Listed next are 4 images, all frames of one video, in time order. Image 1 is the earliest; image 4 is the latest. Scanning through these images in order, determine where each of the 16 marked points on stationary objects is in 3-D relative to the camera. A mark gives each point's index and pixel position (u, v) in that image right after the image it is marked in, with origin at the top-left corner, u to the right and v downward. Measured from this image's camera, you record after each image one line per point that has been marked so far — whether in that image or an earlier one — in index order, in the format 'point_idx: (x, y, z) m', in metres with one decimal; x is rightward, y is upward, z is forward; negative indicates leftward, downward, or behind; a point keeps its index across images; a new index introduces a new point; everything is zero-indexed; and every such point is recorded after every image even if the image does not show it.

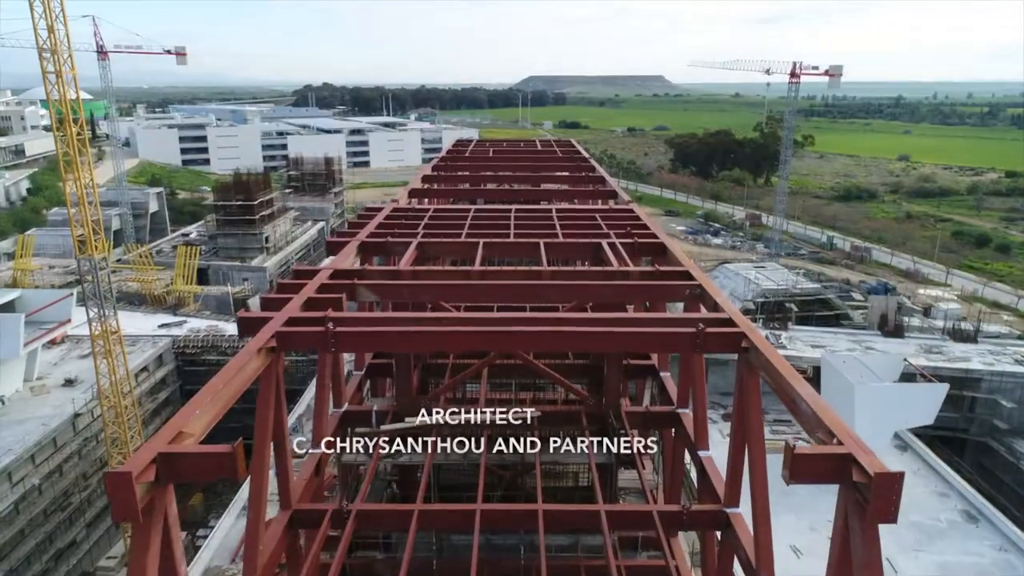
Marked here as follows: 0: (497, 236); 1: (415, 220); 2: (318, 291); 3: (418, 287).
0: (-0.2, +0.5, +6.8) m
1: (-1.1, +0.8, +7.5) m
2: (-1.5, 0.0, +5.0) m
3: (-0.7, 0.0, +5.0) m
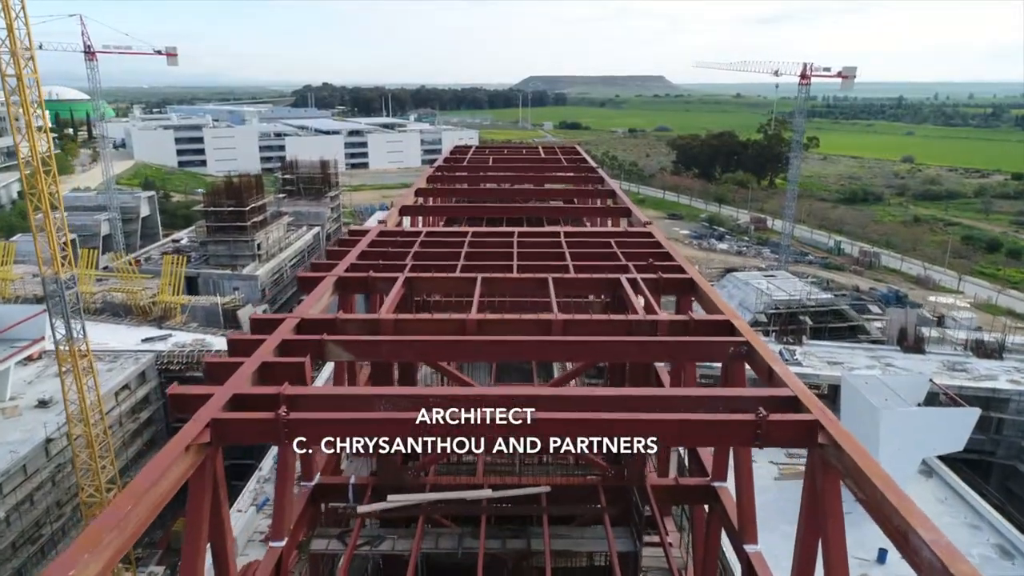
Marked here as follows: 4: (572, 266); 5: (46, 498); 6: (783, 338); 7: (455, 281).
0: (-0.1, +0.2, +5.8) m
1: (-1.1, +0.4, +6.6) m
2: (-1.5, -0.4, +4.1) m
3: (-0.7, -0.3, +4.1) m
4: (+0.5, +0.2, +5.8) m
5: (-9.7, -4.4, +13.6) m
6: (+7.8, -1.4, +18.9) m
7: (-0.5, +0.1, +5.4) m
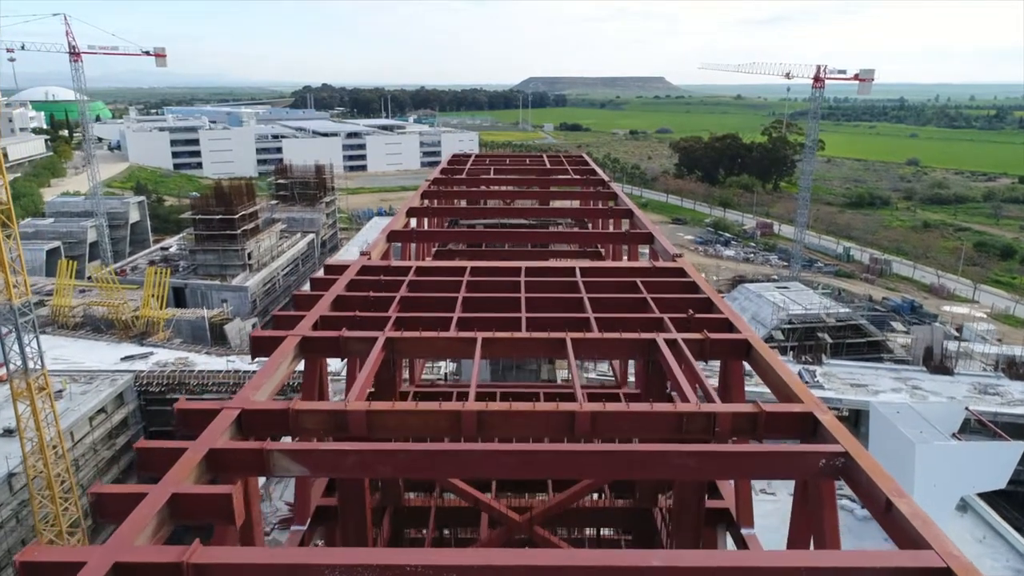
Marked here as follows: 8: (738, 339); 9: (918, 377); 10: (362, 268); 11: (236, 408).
0: (-0.1, -0.2, +4.7) m
1: (-1.0, 0.0, +5.5) m
2: (-1.4, -0.8, +3.0) m
3: (-0.6, -0.8, +3.0) m
4: (+0.6, -0.2, +4.7) m
5: (-9.6, -4.8, +12.5) m
6: (+7.9, -1.9, +17.8) m
7: (-0.4, -0.4, +4.3) m
8: (+1.5, -0.4, +4.4) m
9: (+10.4, -2.3, +16.8) m
10: (-1.4, +0.2, +5.9) m
11: (-1.4, -0.6, +3.4) m
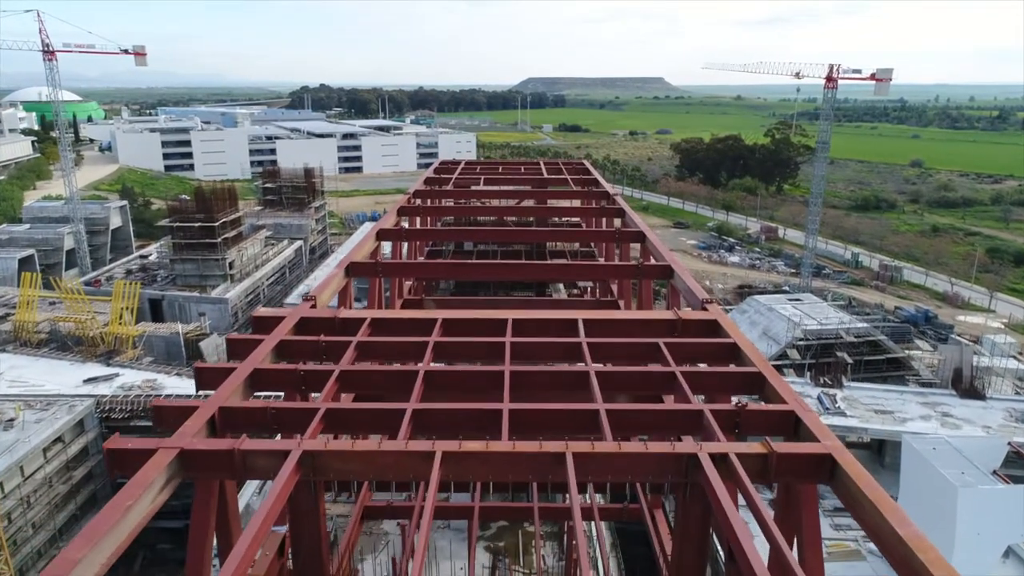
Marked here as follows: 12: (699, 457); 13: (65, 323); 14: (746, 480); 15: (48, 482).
0: (-0.2, -0.7, +3.4) m
1: (-1.1, -0.4, +4.2) m
2: (-1.5, -1.2, +1.6) m
3: (-0.7, -1.2, +1.7) m
4: (+0.5, -0.6, +3.4) m
5: (-9.7, -5.2, +11.1) m
6: (+7.7, -2.3, +16.4) m
7: (-0.5, -0.8, +3.0) m
8: (+1.4, -0.8, +3.0) m
9: (+10.3, -2.7, +15.5) m
10: (-1.5, -0.2, +4.6) m
11: (-1.5, -1.0, +2.0) m
12: (+0.9, -0.8, +3.0) m
13: (-13.2, -1.0, +19.3) m
14: (+1.0, -0.8, +2.9) m
15: (-9.8, -4.1, +13.8) m
